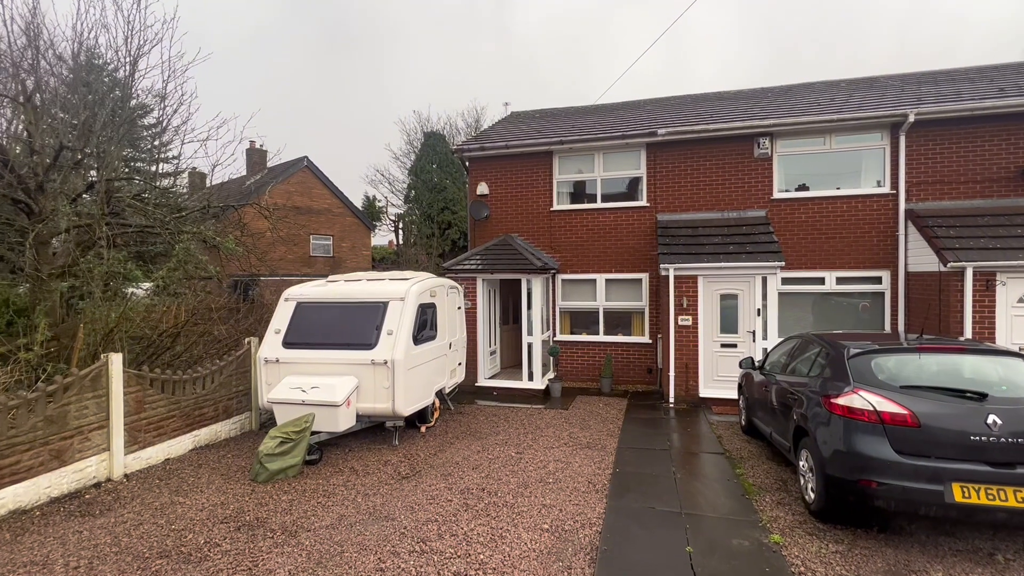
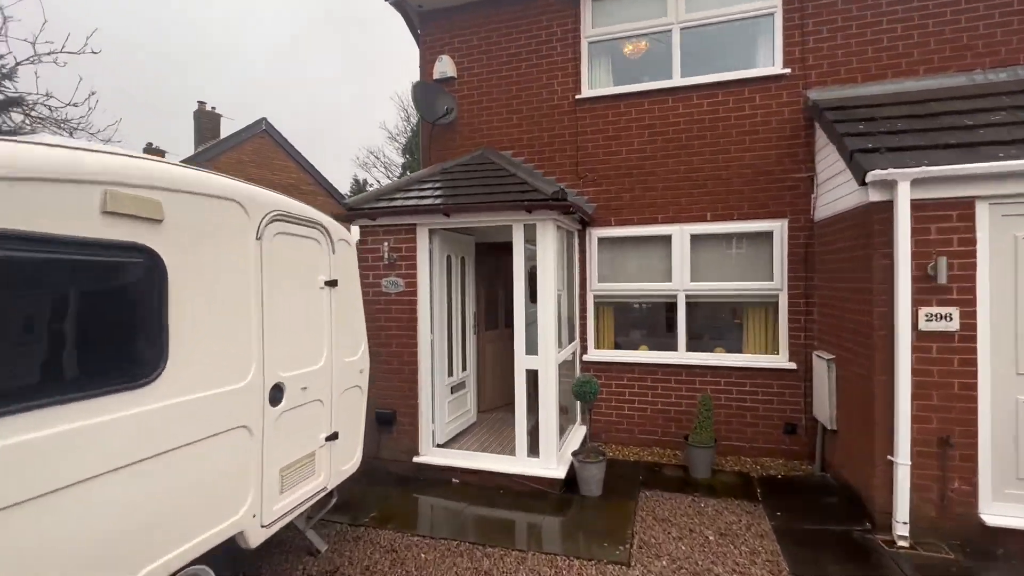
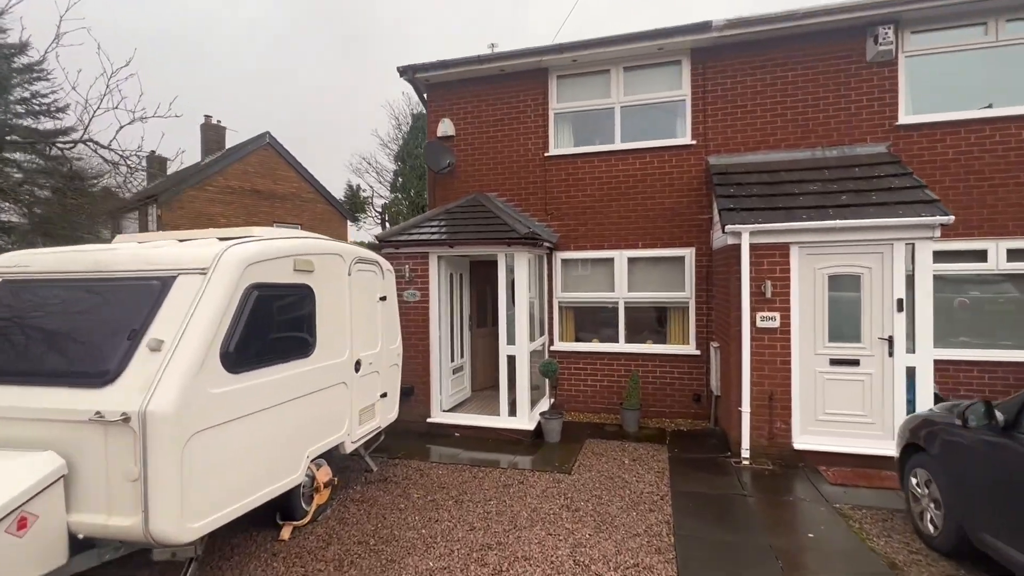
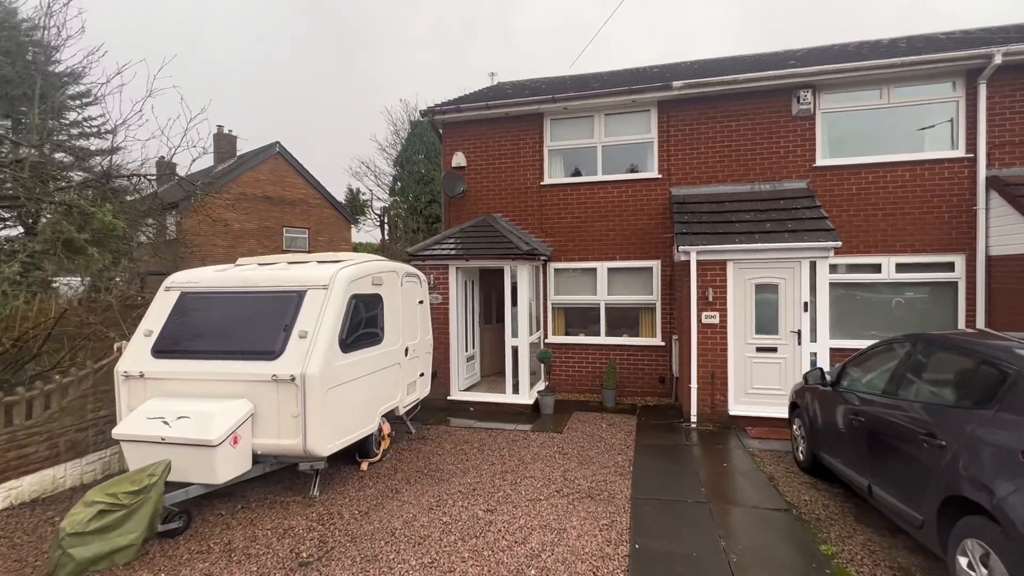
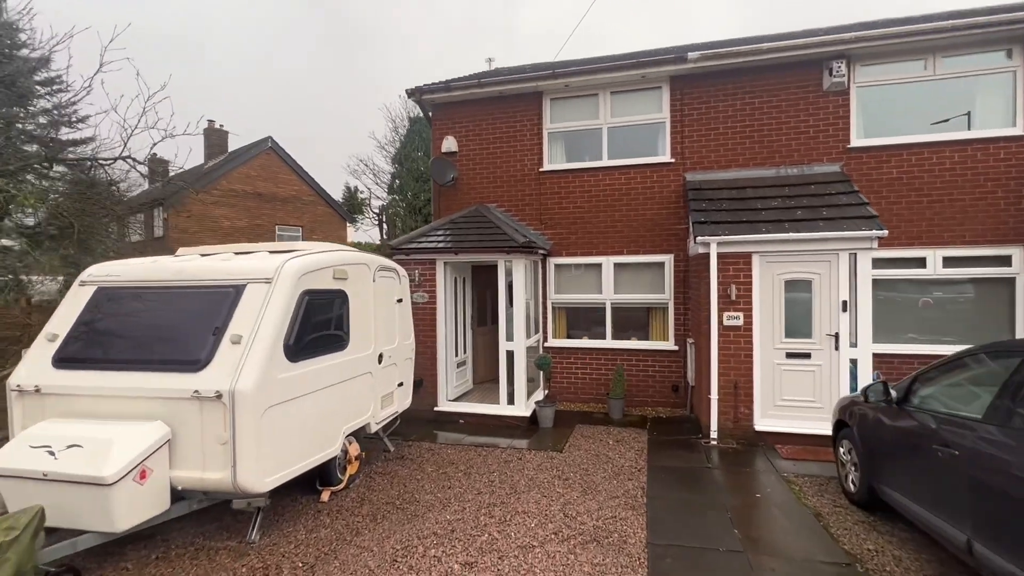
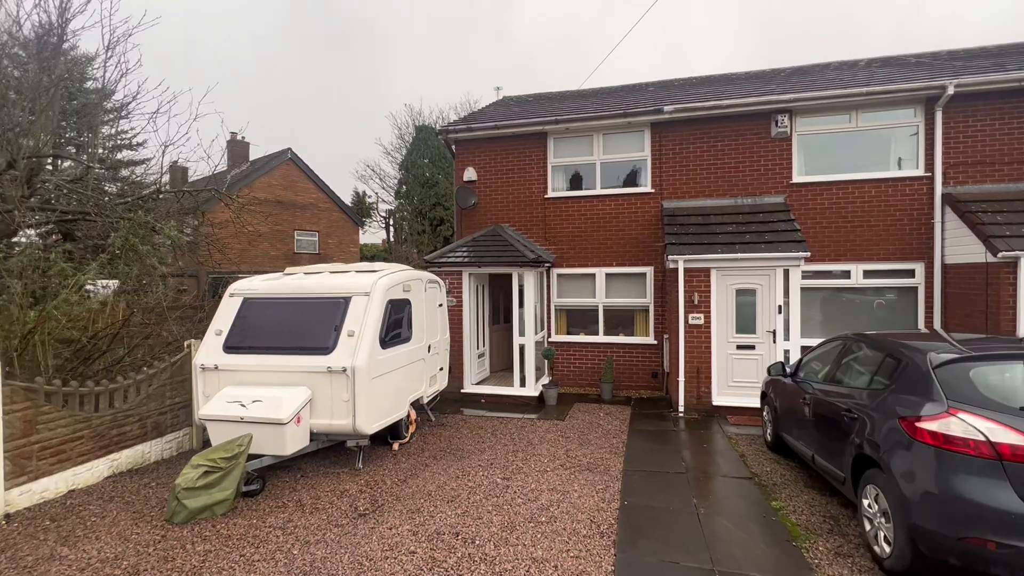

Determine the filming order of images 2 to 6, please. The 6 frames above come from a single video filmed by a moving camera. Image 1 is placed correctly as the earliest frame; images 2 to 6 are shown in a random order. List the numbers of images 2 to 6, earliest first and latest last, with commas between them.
6, 4, 5, 3, 2
